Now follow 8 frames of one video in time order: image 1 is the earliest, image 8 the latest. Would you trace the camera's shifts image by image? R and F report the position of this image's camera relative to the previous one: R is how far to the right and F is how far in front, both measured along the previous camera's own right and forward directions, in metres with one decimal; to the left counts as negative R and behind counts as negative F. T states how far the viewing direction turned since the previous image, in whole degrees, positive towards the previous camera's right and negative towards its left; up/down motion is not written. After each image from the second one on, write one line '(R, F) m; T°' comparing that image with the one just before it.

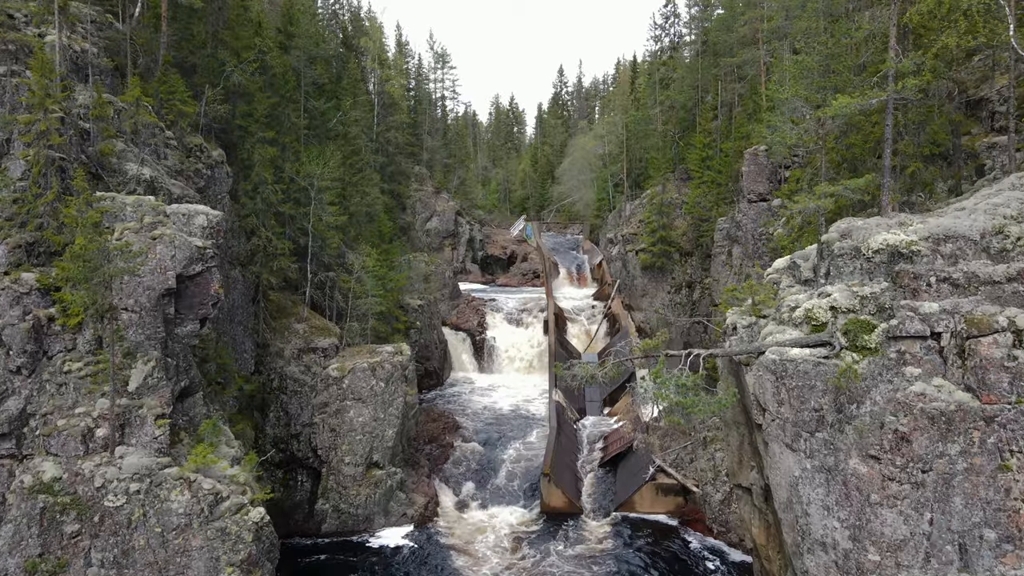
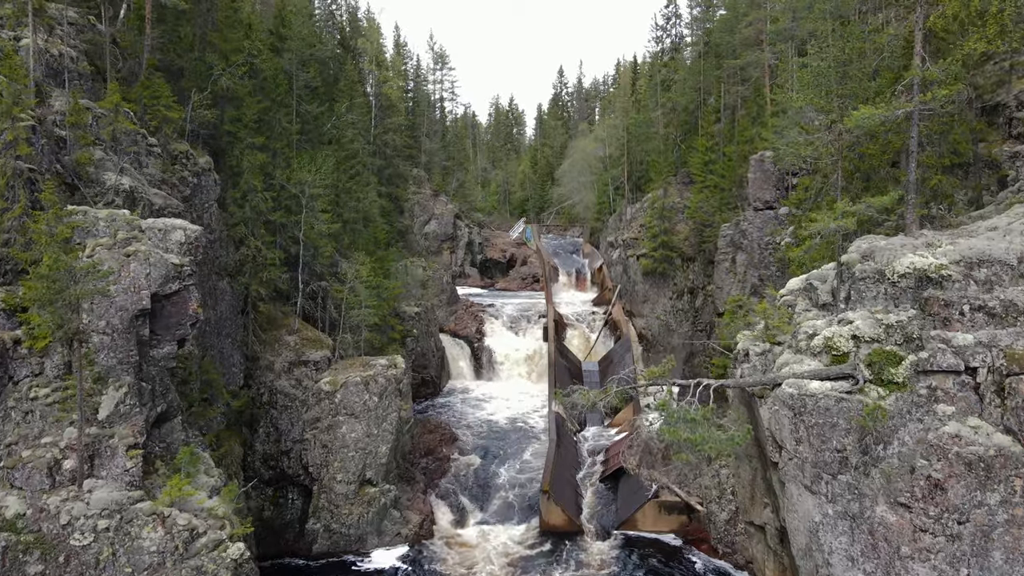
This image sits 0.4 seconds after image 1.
(+0.1, +0.7) m; 0°
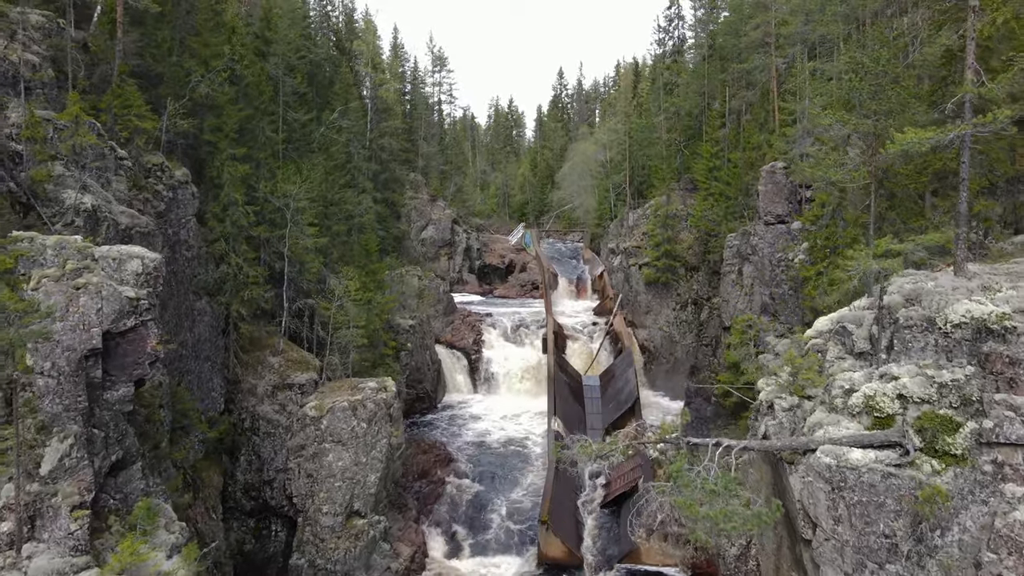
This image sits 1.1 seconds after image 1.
(+0.1, +1.1) m; 0°
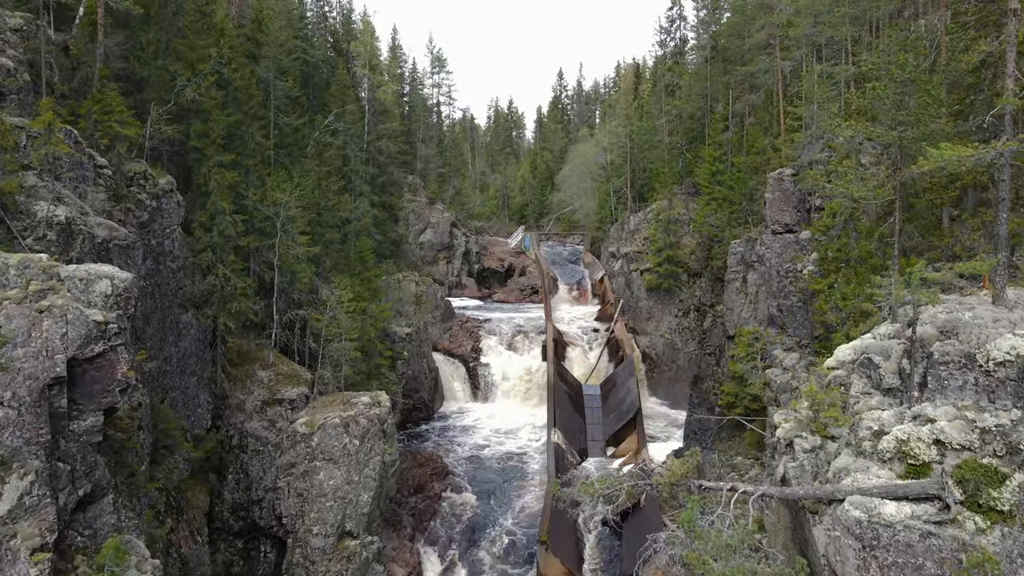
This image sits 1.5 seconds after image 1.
(+0.1, +0.7) m; 0°
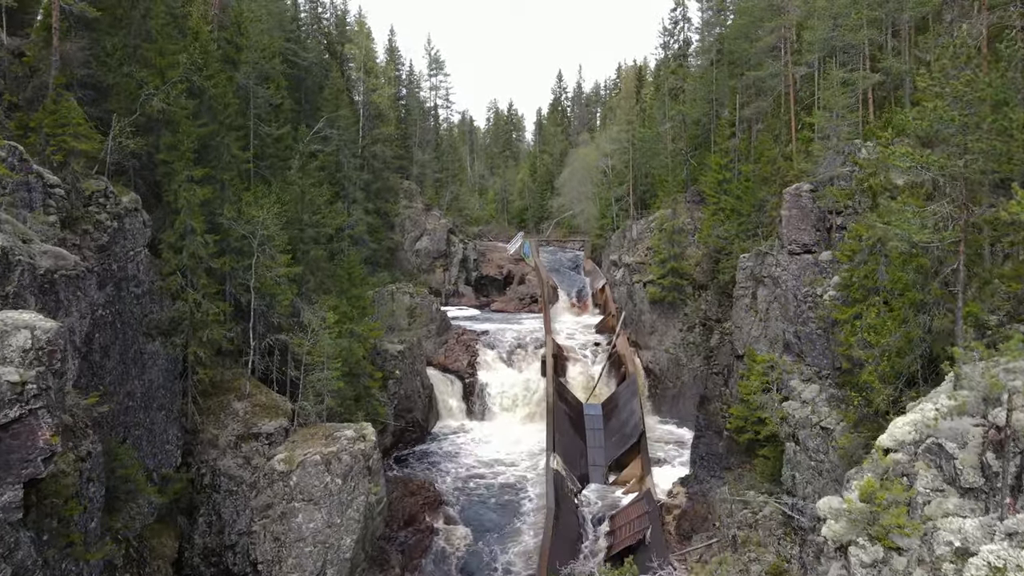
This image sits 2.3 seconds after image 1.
(+0.1, +1.3) m; 0°
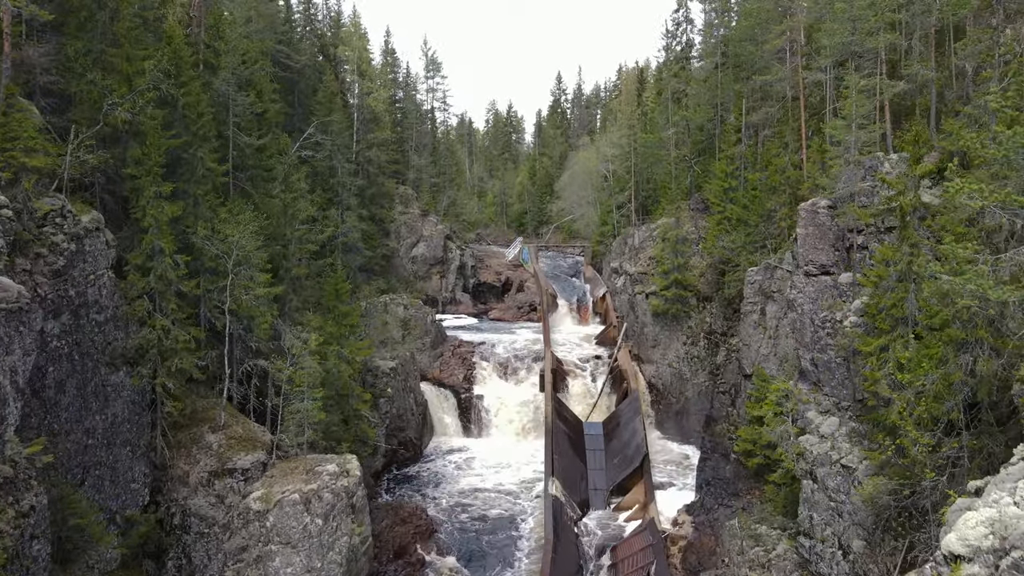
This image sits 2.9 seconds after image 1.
(+0.1, +1.2) m; 0°
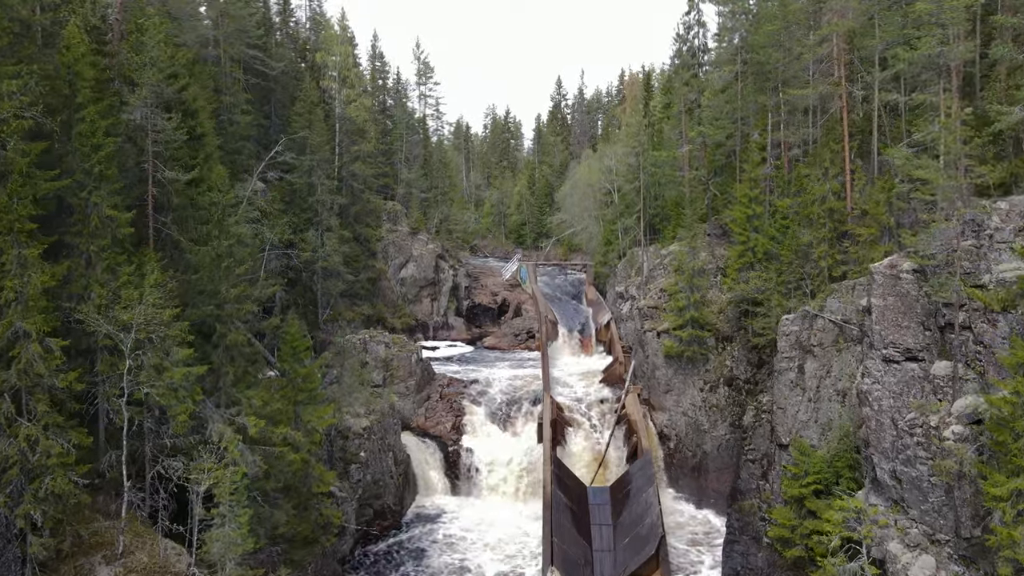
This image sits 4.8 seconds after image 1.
(+0.3, +3.7) m; 0°
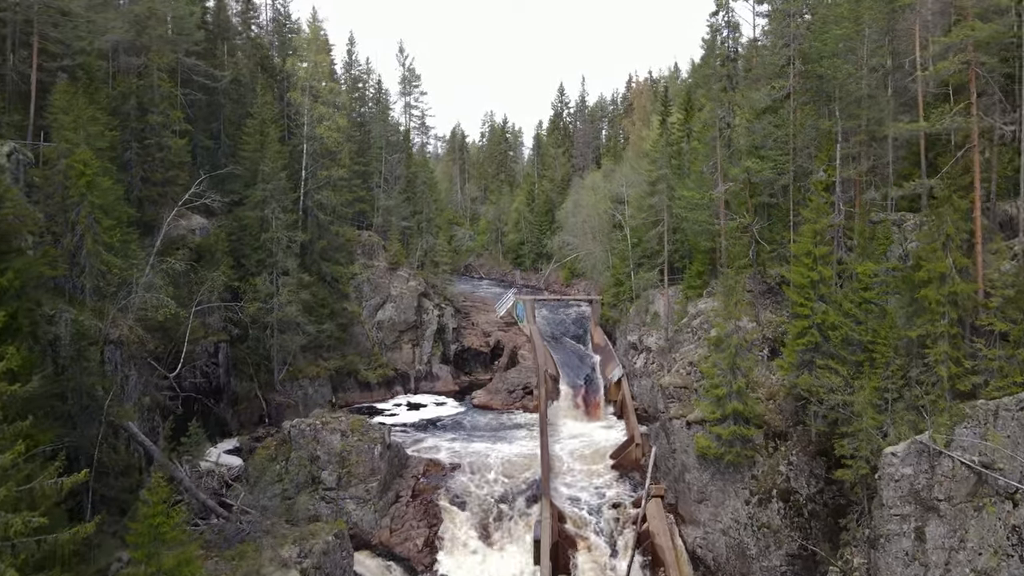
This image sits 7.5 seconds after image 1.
(+0.4, +6.4) m; 0°
